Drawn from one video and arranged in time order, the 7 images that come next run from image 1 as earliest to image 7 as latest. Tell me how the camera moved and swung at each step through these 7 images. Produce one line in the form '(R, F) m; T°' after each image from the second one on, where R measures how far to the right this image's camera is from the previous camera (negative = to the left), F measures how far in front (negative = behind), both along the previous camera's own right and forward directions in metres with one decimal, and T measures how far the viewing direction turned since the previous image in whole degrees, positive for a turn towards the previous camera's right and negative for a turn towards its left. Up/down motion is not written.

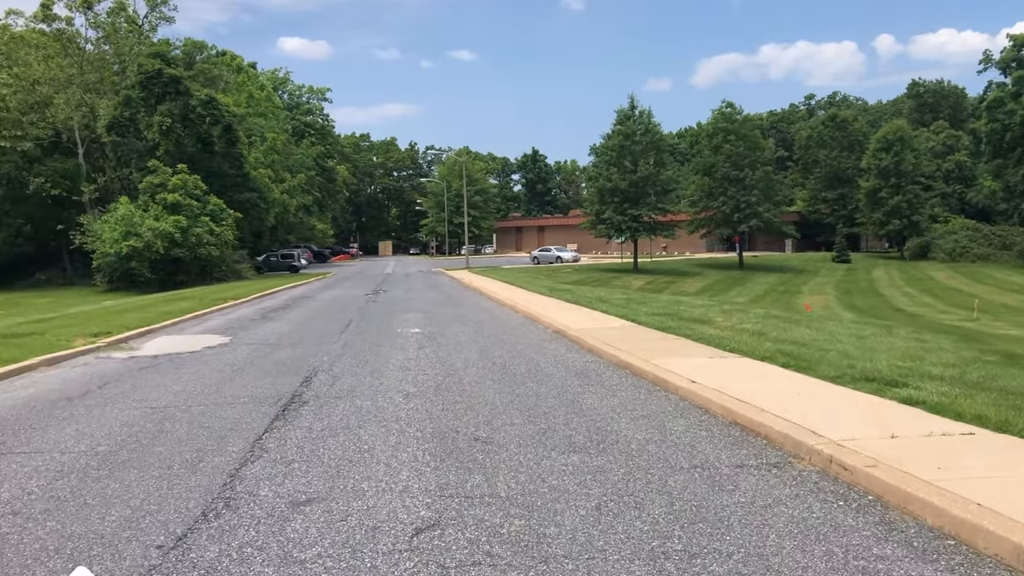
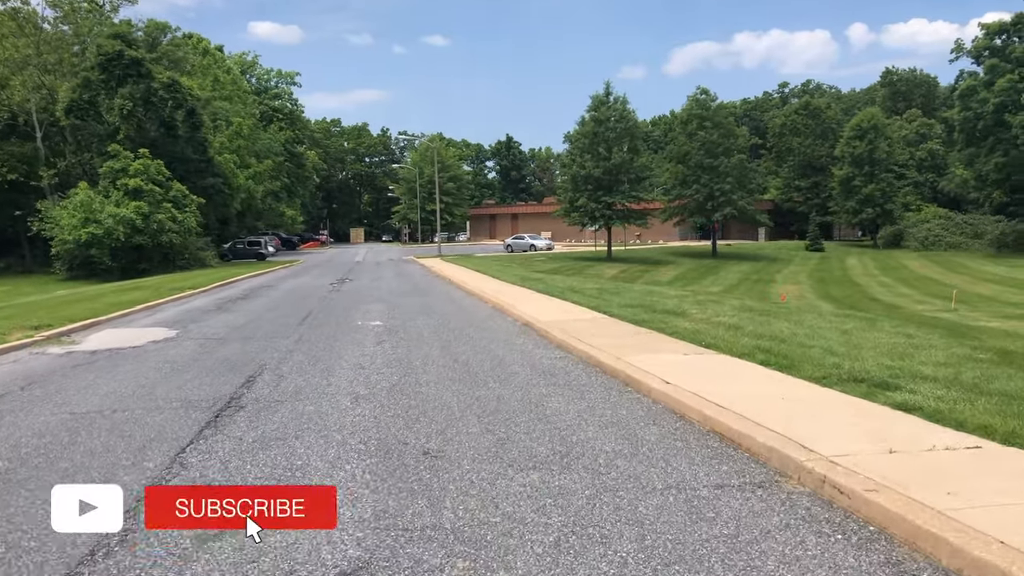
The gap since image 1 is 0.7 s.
(+0.1, +0.7) m; +2°
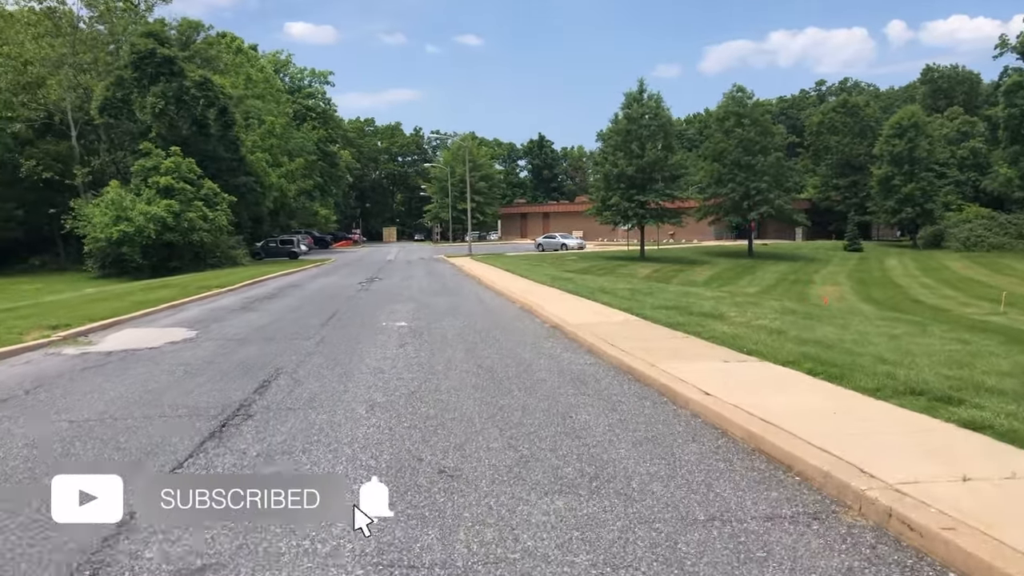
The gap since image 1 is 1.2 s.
(0.0, +0.5) m; -2°
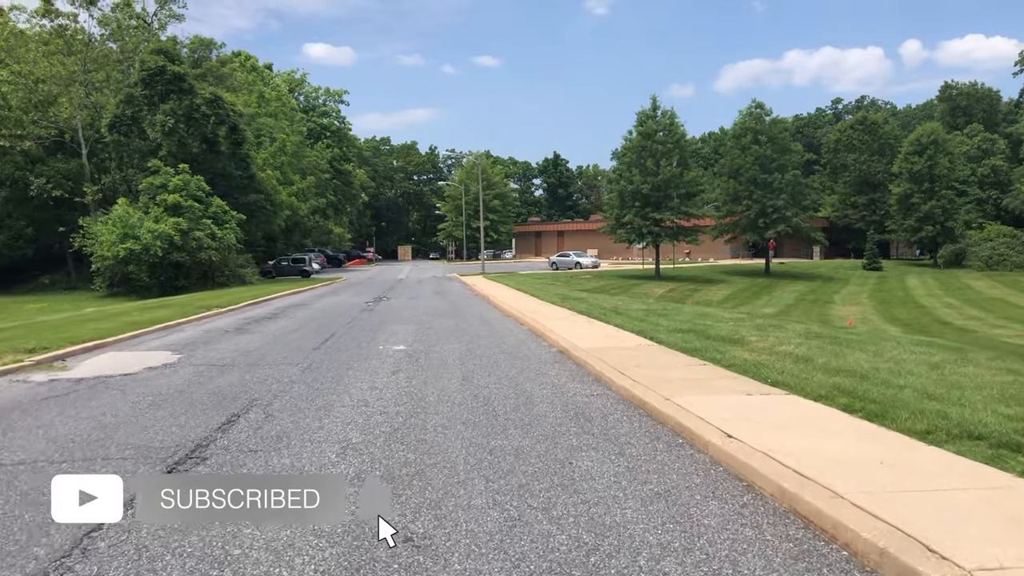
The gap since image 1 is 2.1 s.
(+0.2, +0.9) m; -1°
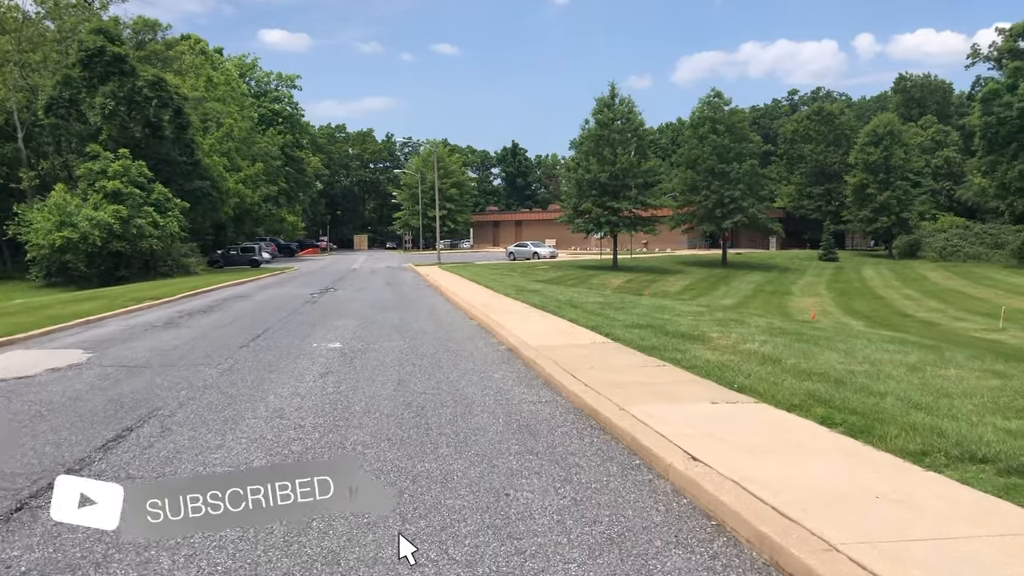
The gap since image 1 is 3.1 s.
(+0.2, +1.0) m; +3°
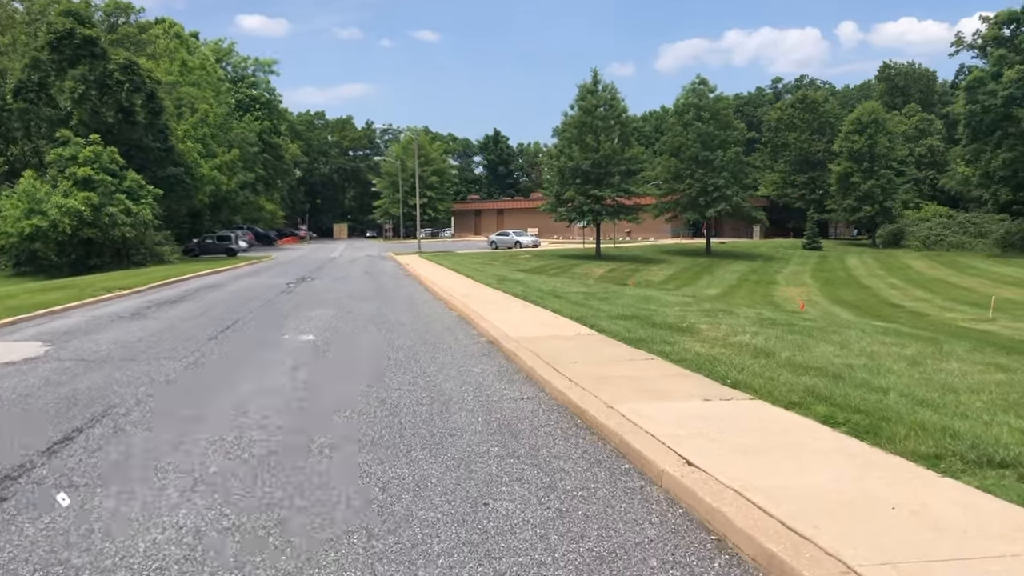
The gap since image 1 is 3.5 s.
(0.0, +0.5) m; +1°
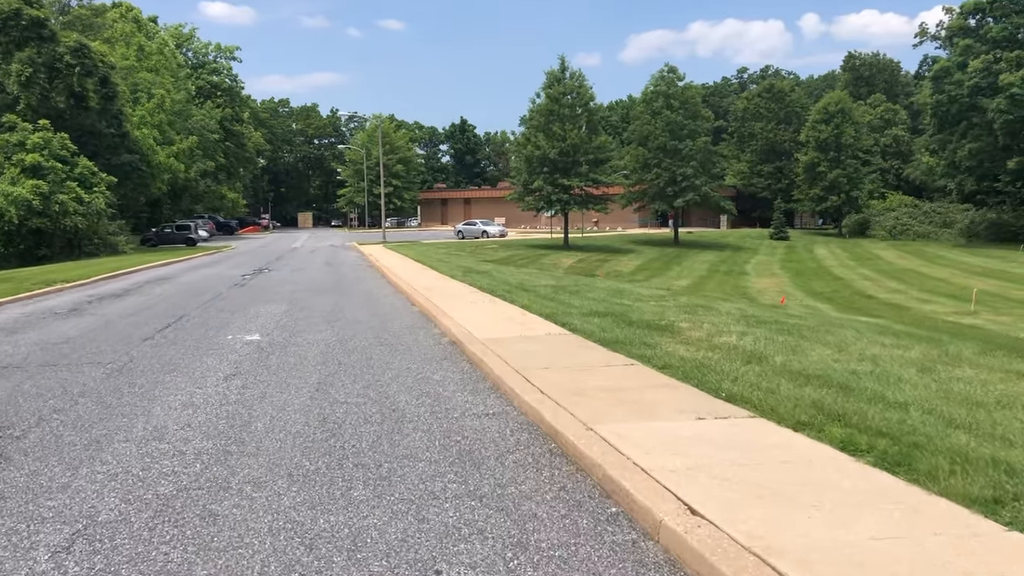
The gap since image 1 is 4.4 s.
(0.0, +1.0) m; +2°
